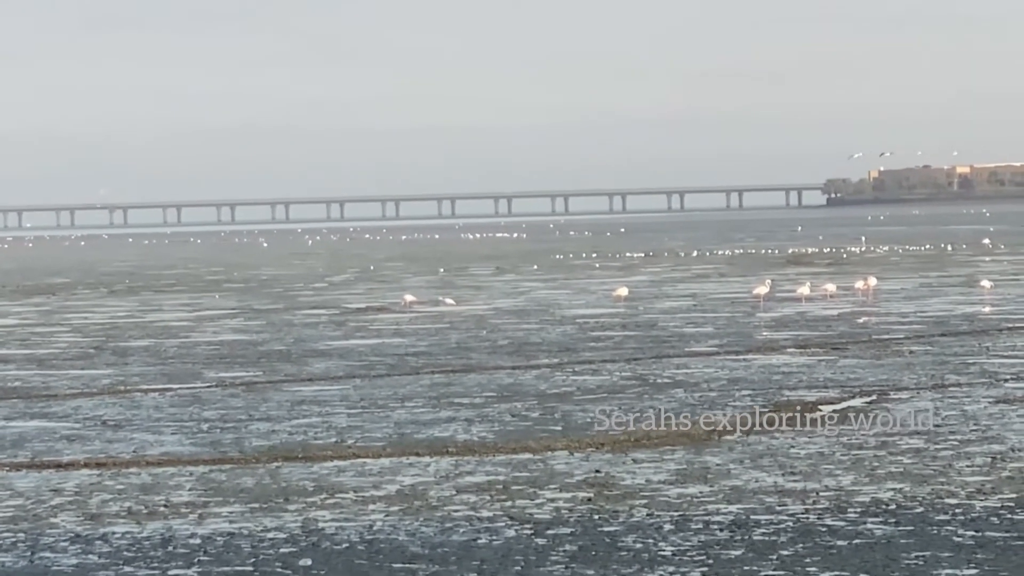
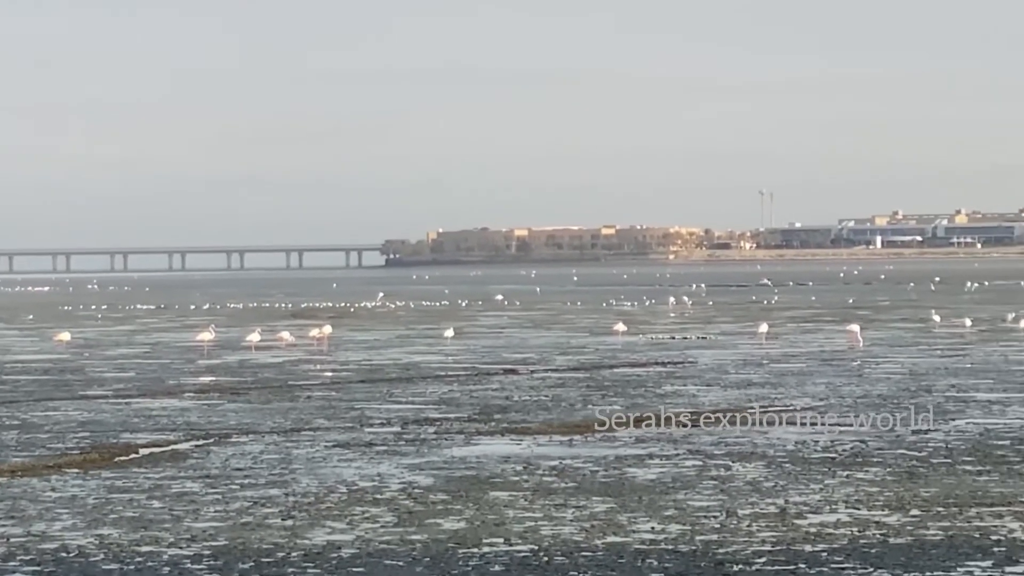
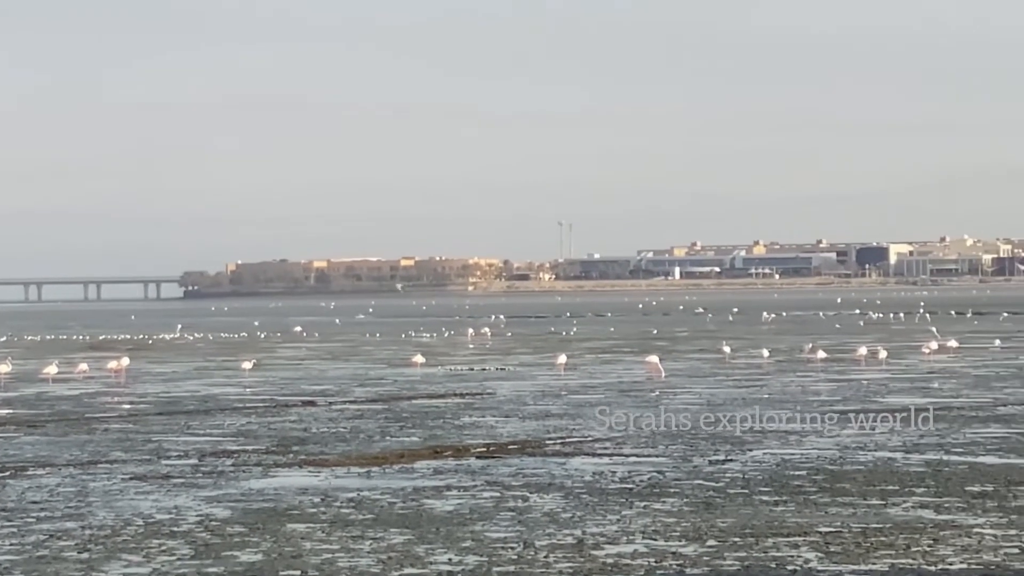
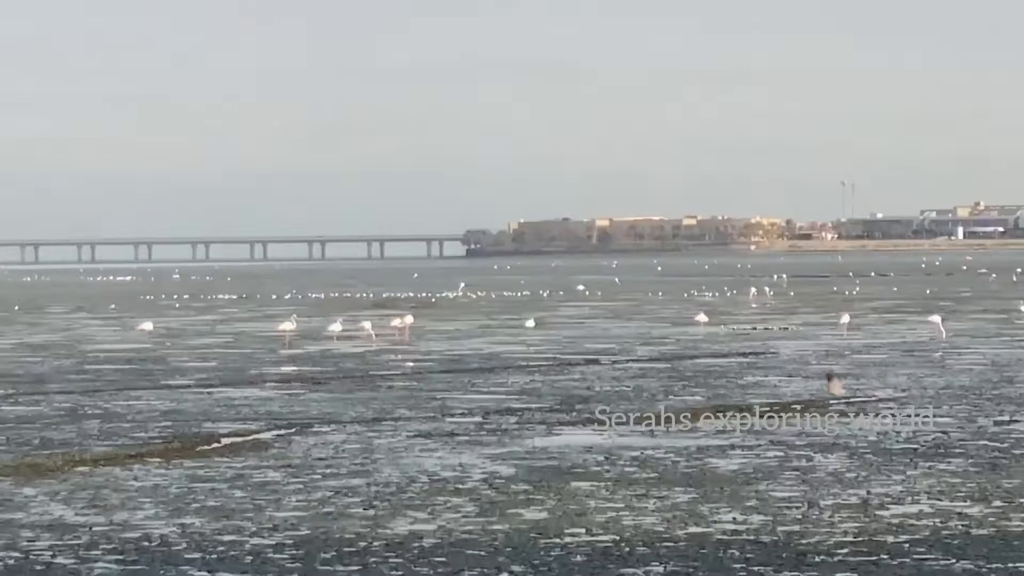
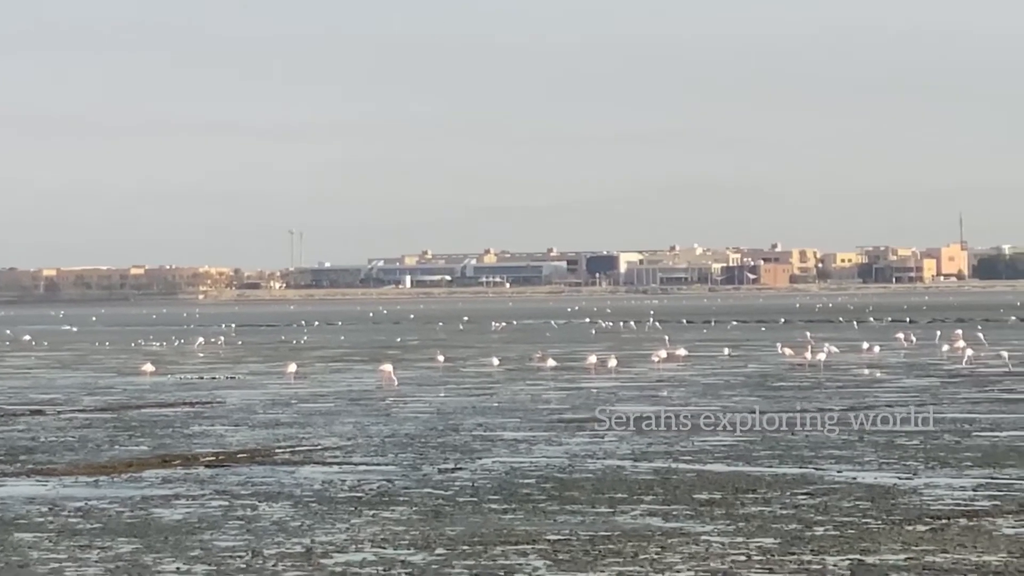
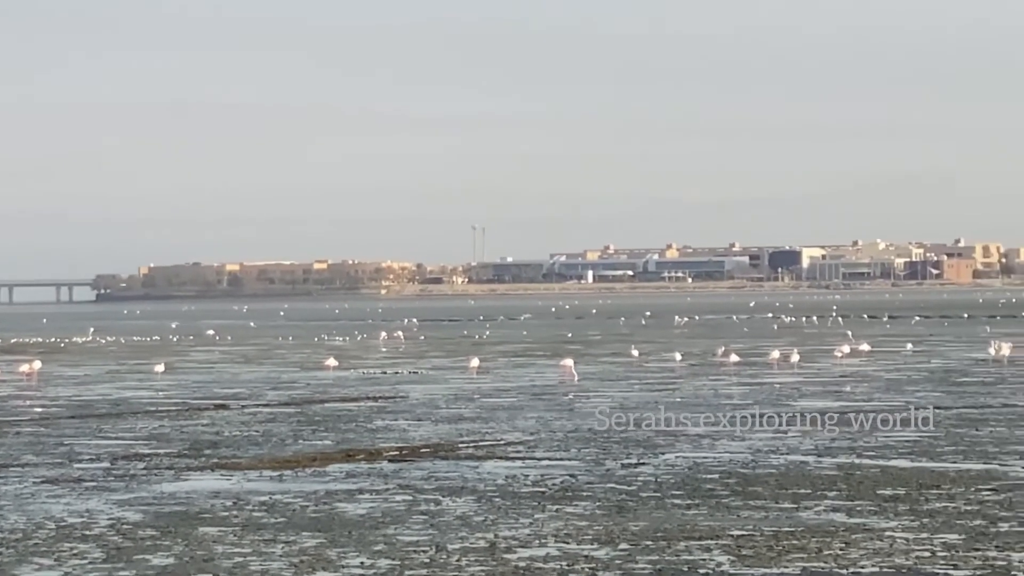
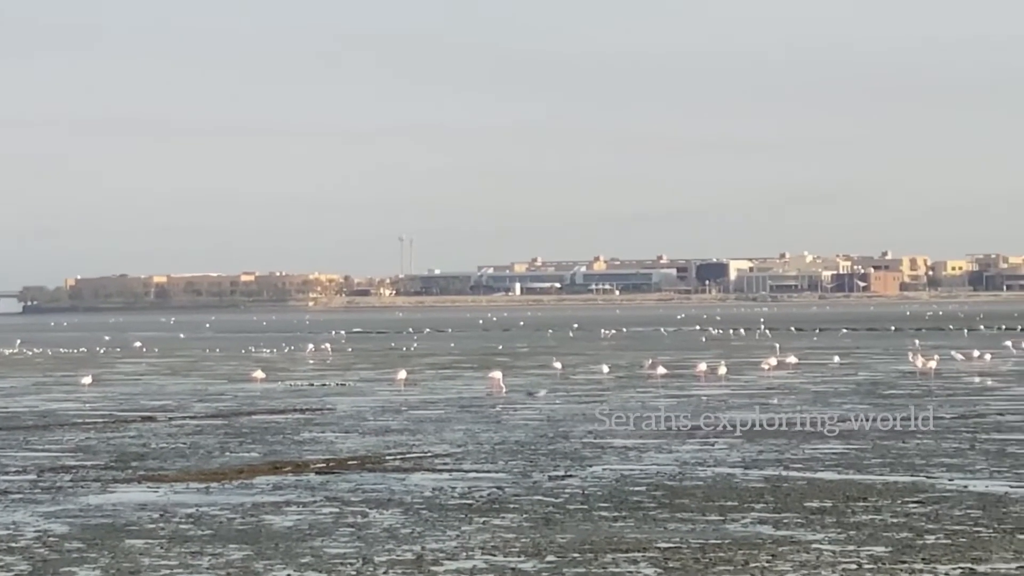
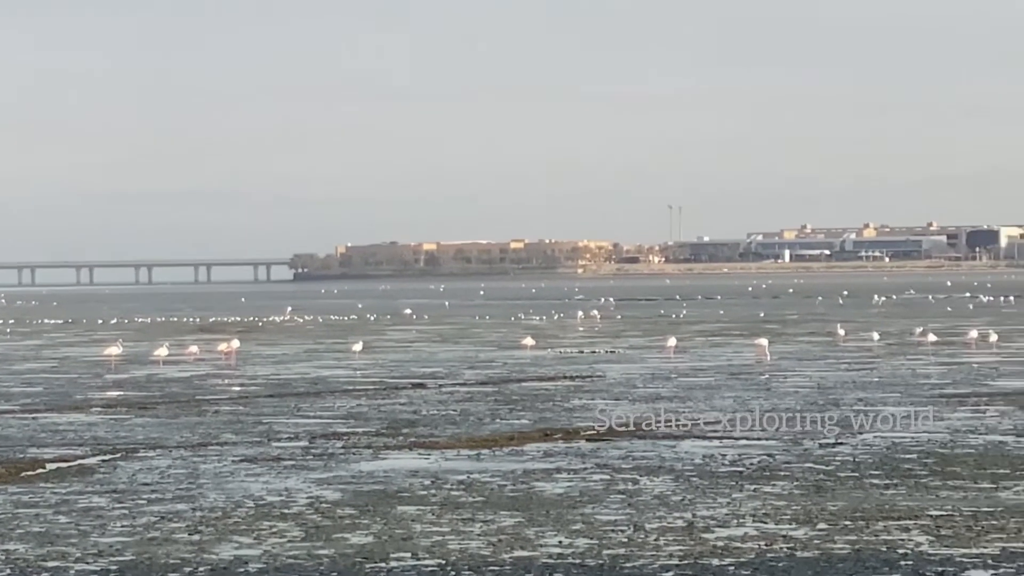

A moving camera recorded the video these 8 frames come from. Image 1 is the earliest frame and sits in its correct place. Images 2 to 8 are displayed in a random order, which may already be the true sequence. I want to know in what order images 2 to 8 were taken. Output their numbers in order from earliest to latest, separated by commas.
4, 2, 8, 3, 6, 7, 5
